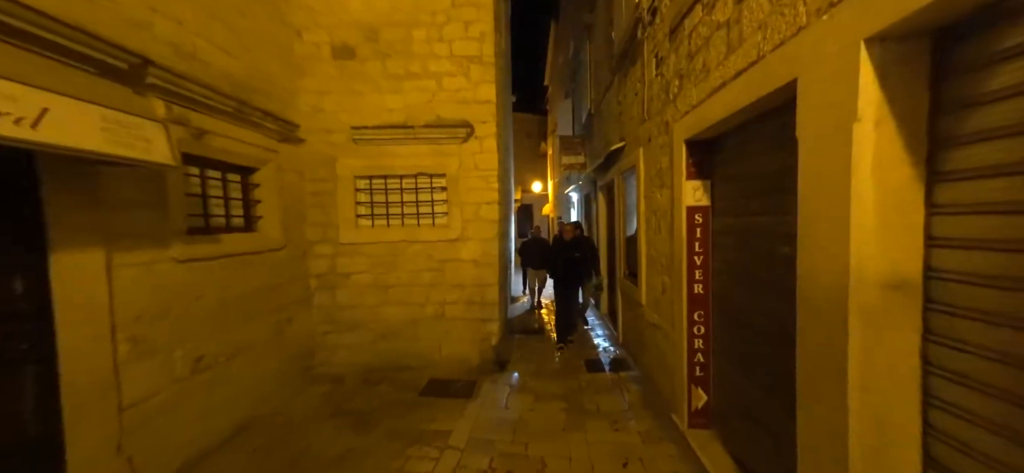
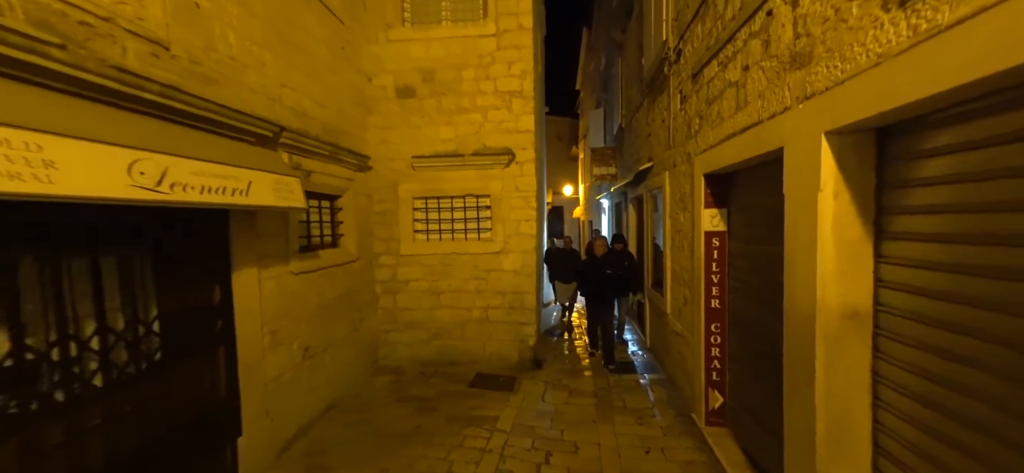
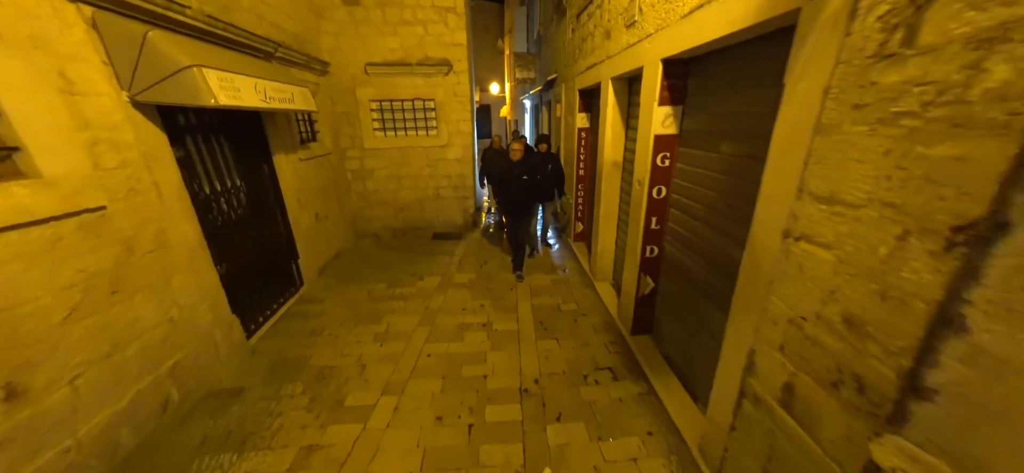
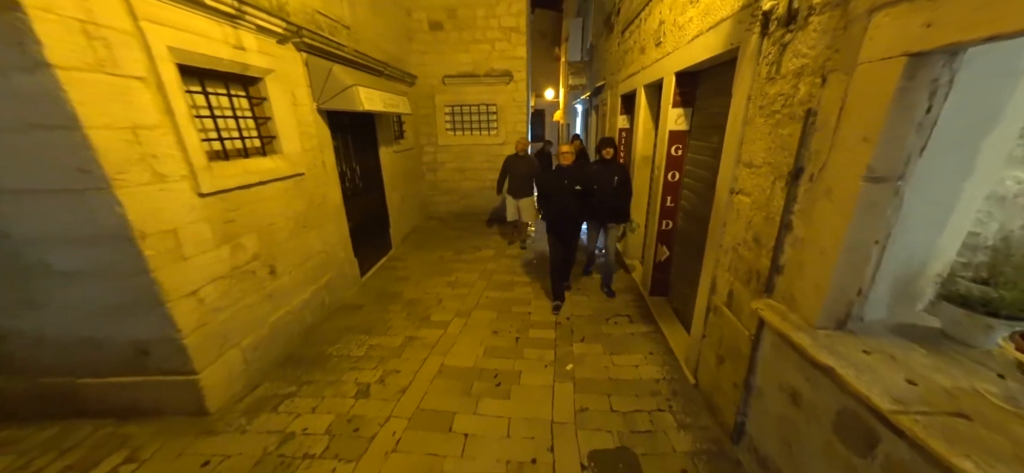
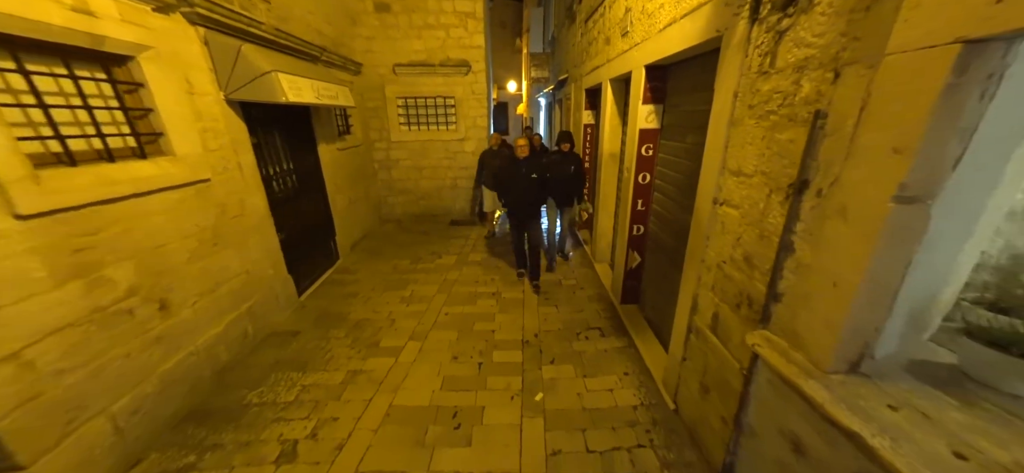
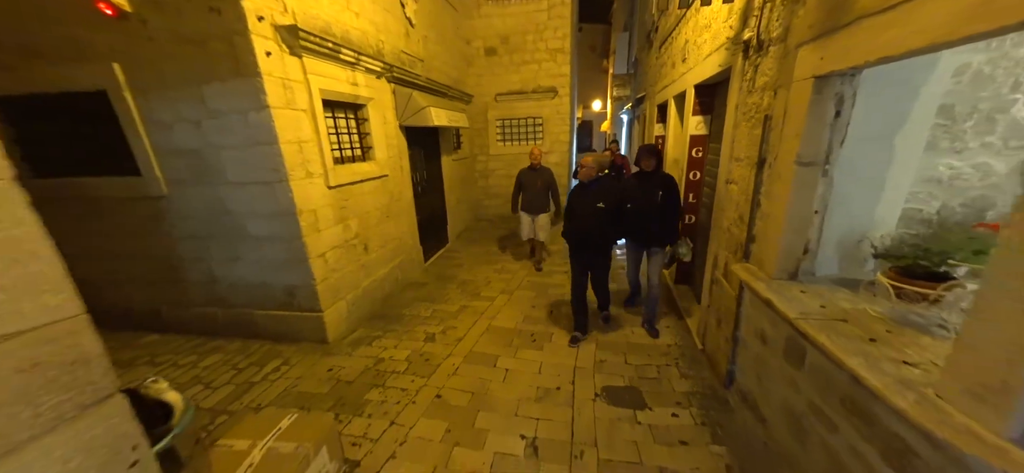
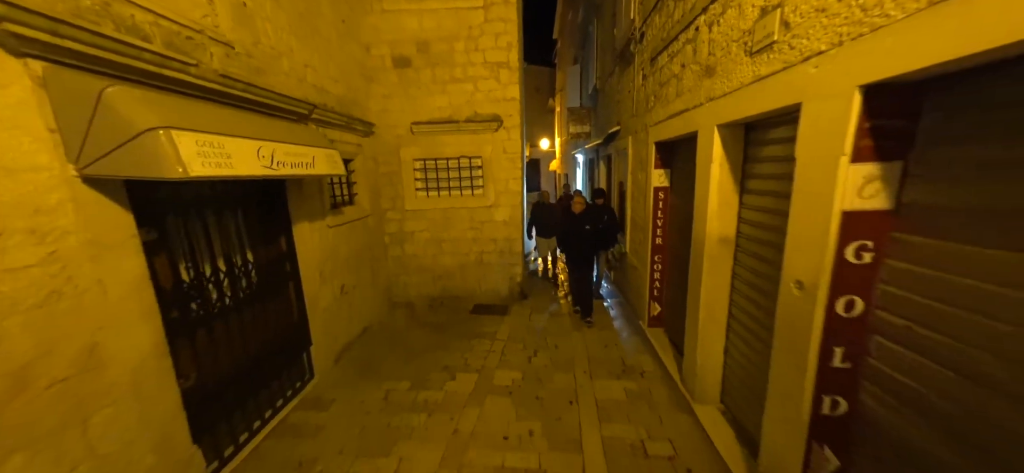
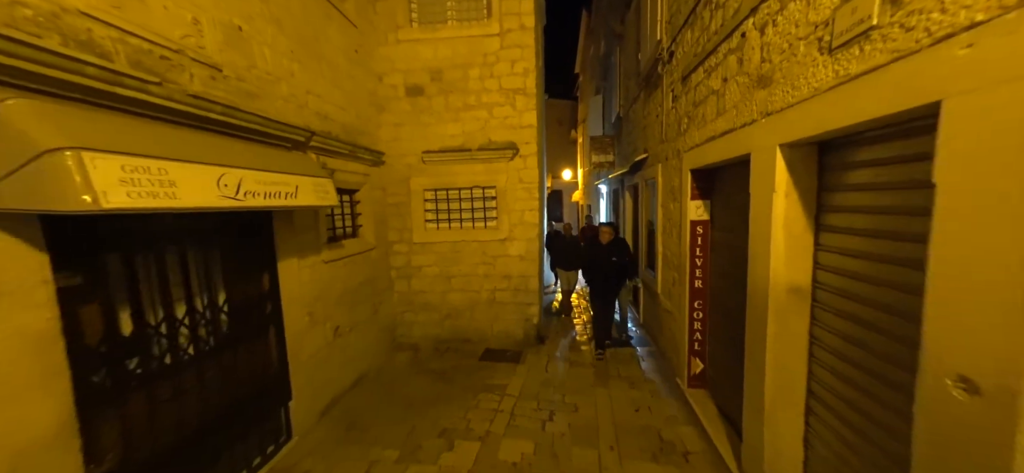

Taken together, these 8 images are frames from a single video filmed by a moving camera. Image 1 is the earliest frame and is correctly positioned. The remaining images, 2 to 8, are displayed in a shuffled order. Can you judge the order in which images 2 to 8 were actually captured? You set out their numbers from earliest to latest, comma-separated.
2, 8, 7, 3, 5, 4, 6
